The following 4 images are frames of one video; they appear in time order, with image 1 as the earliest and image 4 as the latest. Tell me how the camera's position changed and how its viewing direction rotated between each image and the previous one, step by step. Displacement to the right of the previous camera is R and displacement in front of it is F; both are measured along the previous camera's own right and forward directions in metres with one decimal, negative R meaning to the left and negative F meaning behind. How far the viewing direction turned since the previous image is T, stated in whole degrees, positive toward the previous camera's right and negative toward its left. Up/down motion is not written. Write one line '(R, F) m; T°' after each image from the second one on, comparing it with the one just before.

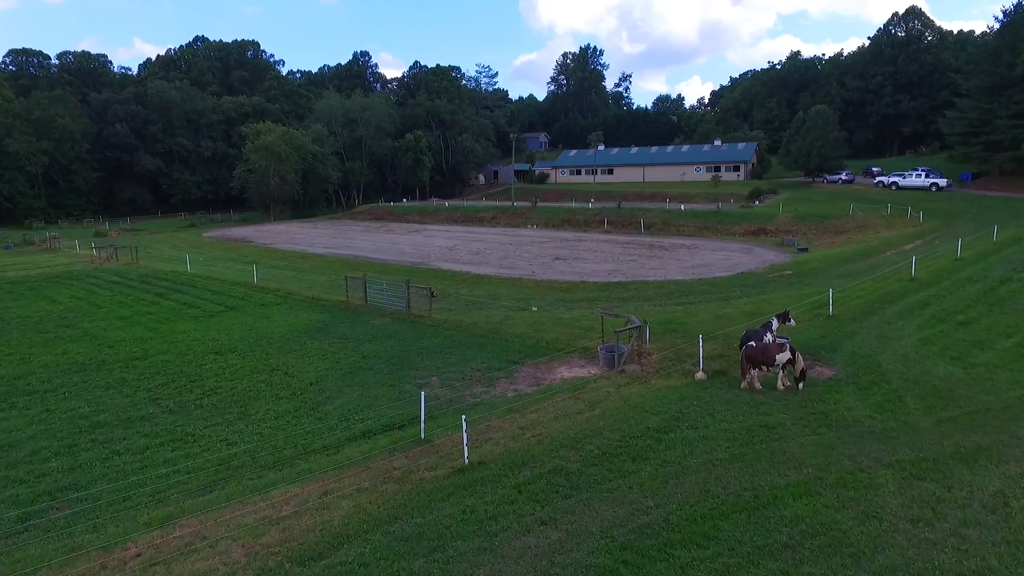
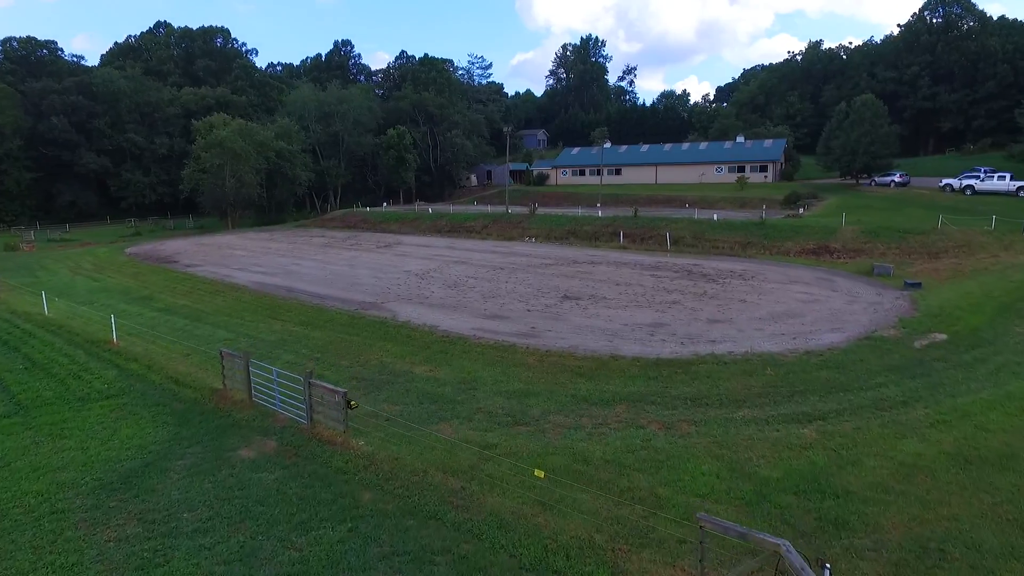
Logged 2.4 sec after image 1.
(+0.2, +8.3) m; 0°
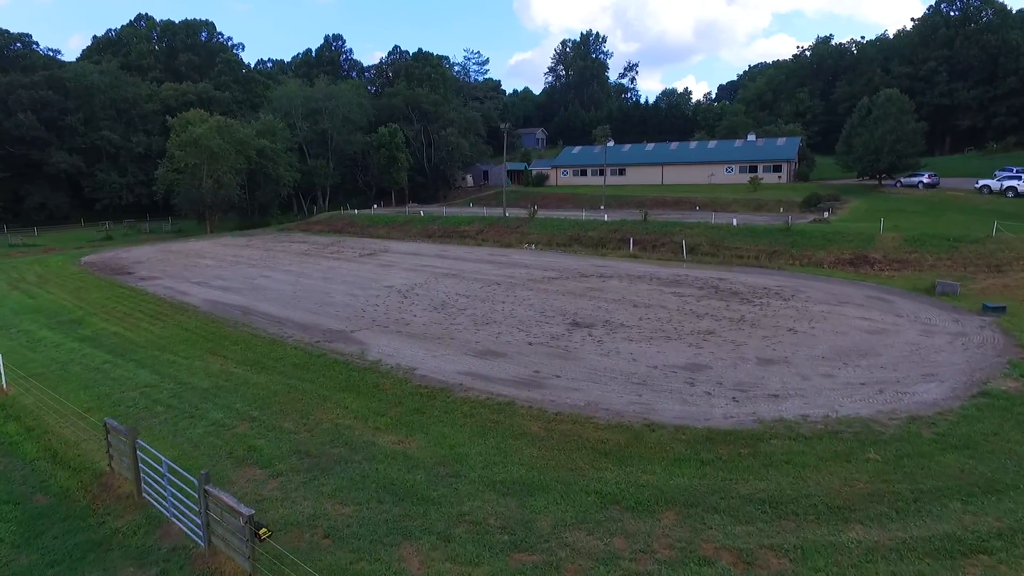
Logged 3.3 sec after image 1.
(0.0, +3.5) m; 0°
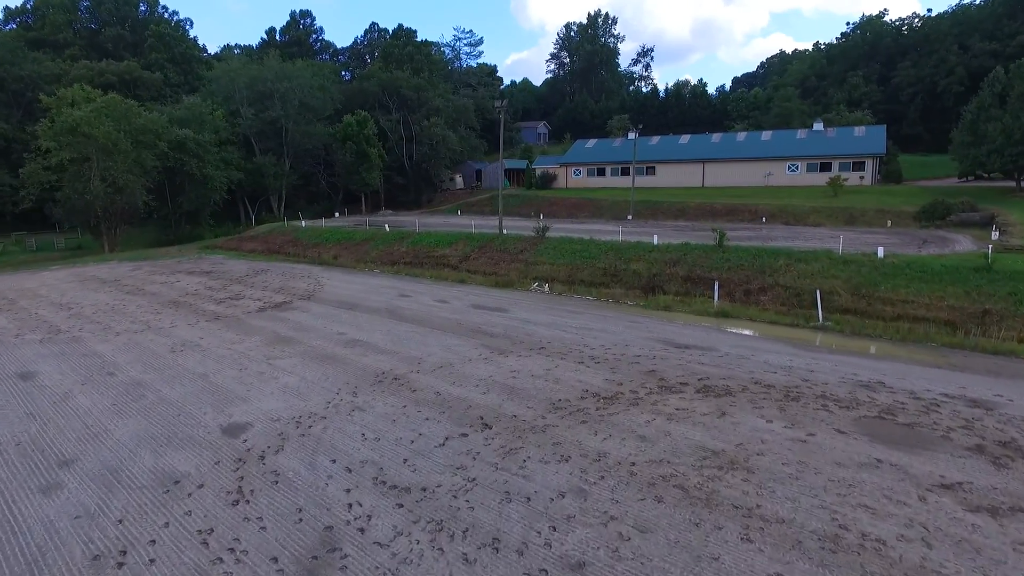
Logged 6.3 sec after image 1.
(-0.1, +13.2) m; 0°
